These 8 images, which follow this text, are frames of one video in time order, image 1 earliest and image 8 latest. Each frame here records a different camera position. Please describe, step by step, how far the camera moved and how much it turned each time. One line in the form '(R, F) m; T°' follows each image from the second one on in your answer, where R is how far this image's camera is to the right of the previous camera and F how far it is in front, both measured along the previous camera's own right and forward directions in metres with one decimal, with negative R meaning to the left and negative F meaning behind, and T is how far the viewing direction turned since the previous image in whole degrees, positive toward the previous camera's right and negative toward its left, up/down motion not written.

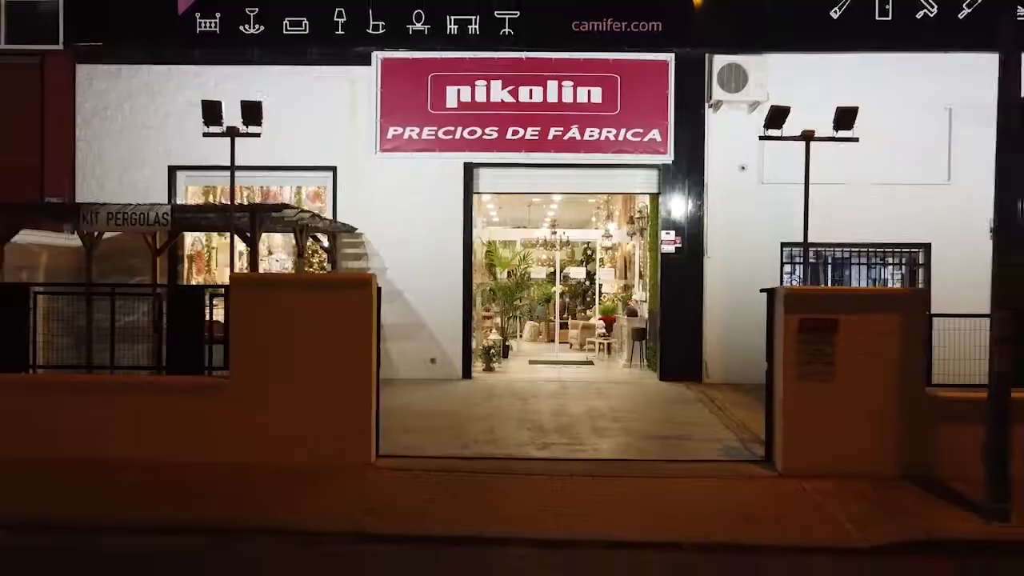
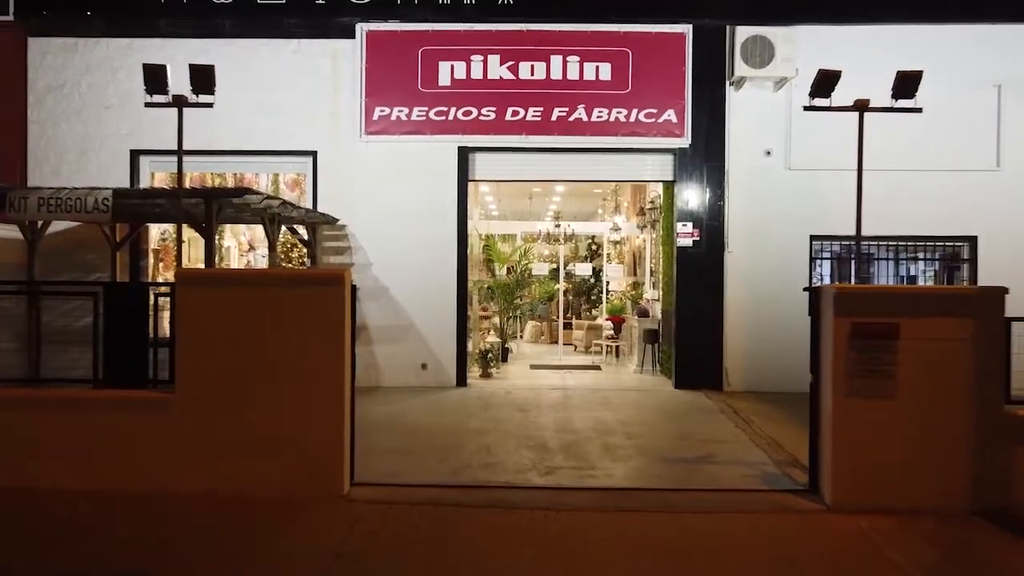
(0.0, +1.0) m; 0°
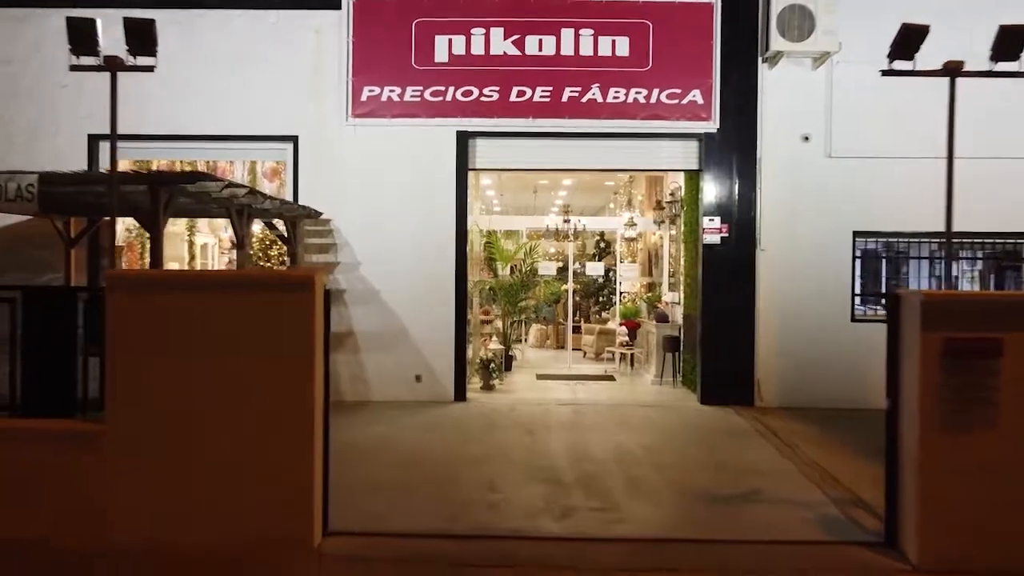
(0.0, +1.0) m; 0°
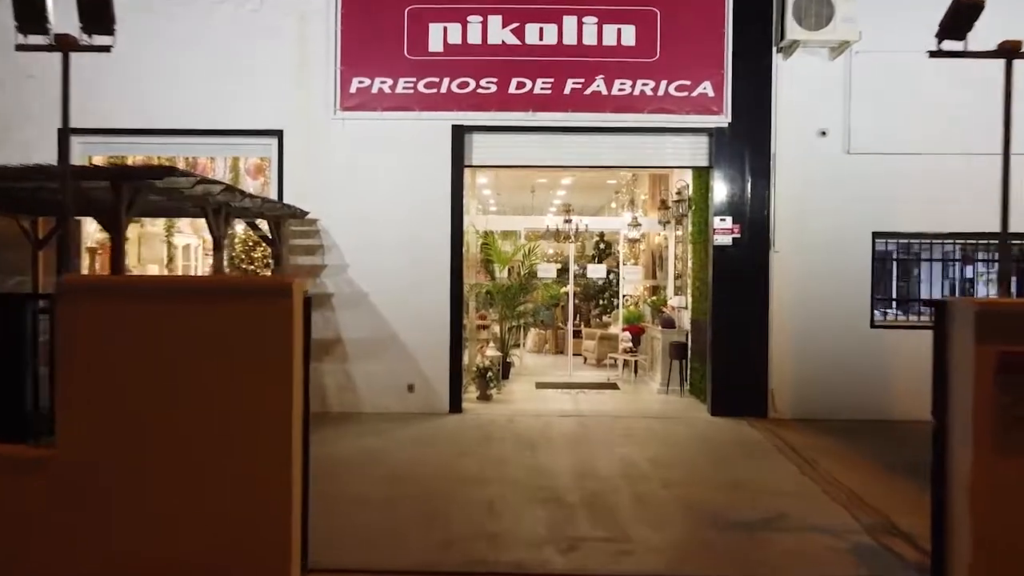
(0.0, +0.5) m; 0°
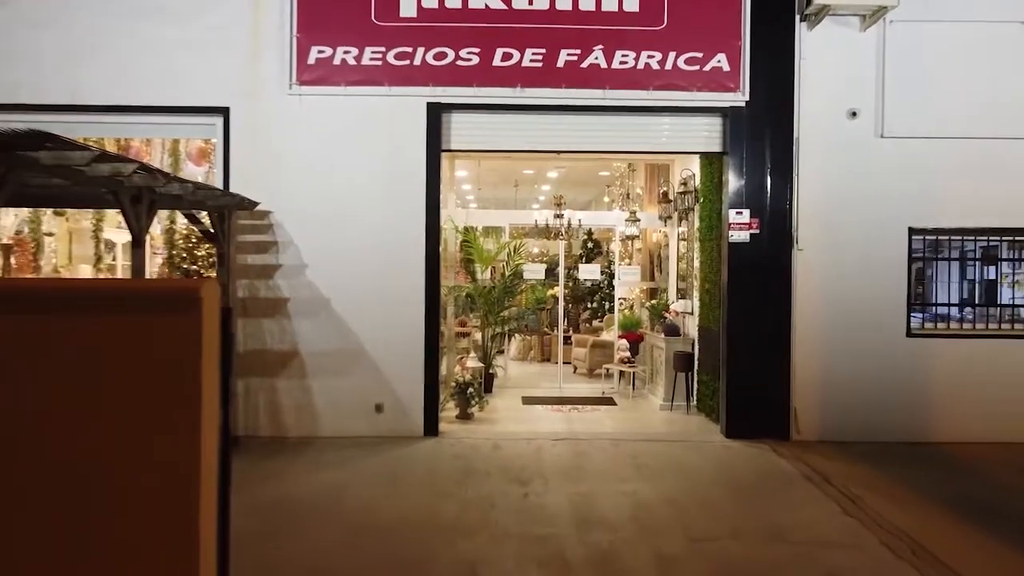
(0.0, +1.0) m; +2°
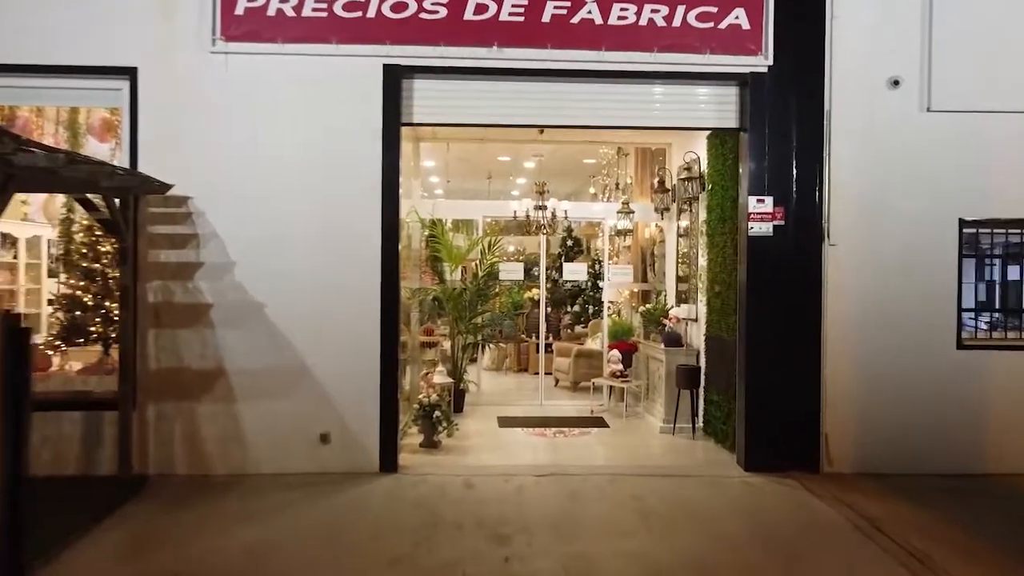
(0.0, +1.1) m; +2°
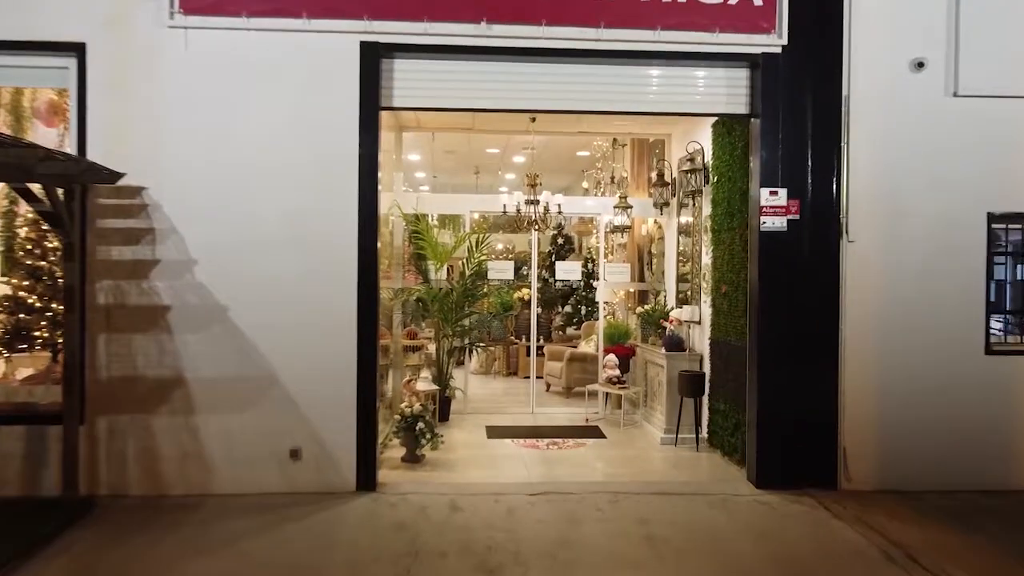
(0.0, +0.5) m; +1°
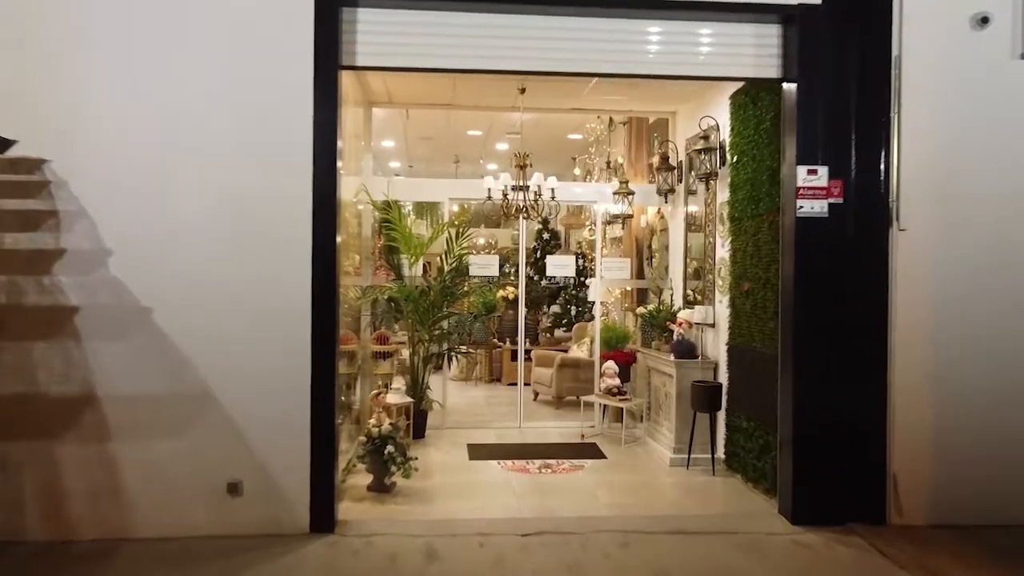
(0.0, +0.8) m; +1°
